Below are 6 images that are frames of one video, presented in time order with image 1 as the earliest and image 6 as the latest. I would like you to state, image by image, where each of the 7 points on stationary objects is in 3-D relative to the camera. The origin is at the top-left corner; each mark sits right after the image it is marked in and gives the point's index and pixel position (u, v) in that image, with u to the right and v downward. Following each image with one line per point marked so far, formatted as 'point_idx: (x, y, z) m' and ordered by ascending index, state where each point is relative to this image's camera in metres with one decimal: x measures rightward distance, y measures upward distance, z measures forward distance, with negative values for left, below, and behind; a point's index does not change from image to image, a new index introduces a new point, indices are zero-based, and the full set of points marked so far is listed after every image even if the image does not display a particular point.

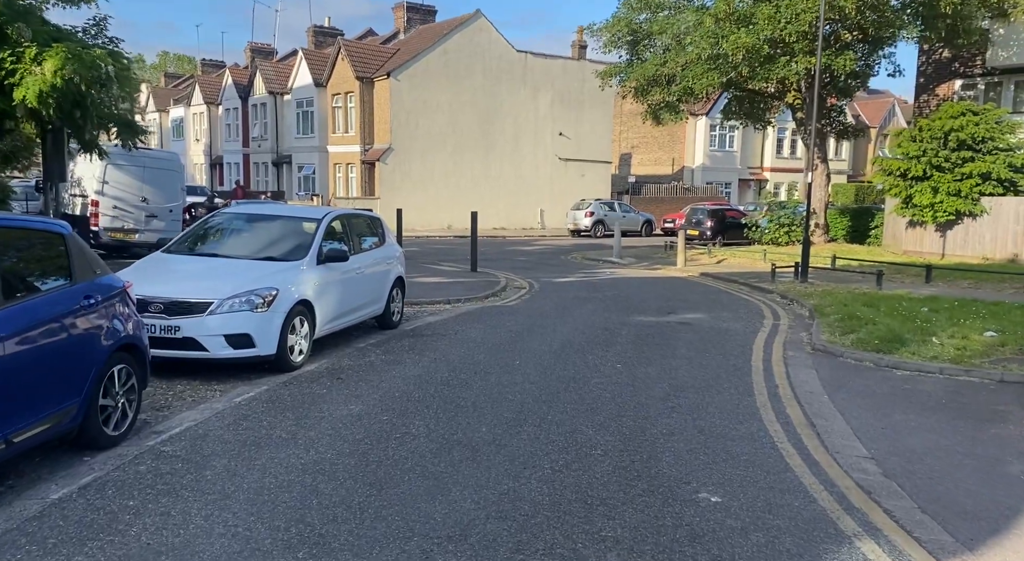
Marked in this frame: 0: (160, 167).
0: (-7.7, +2.5, +17.8) m
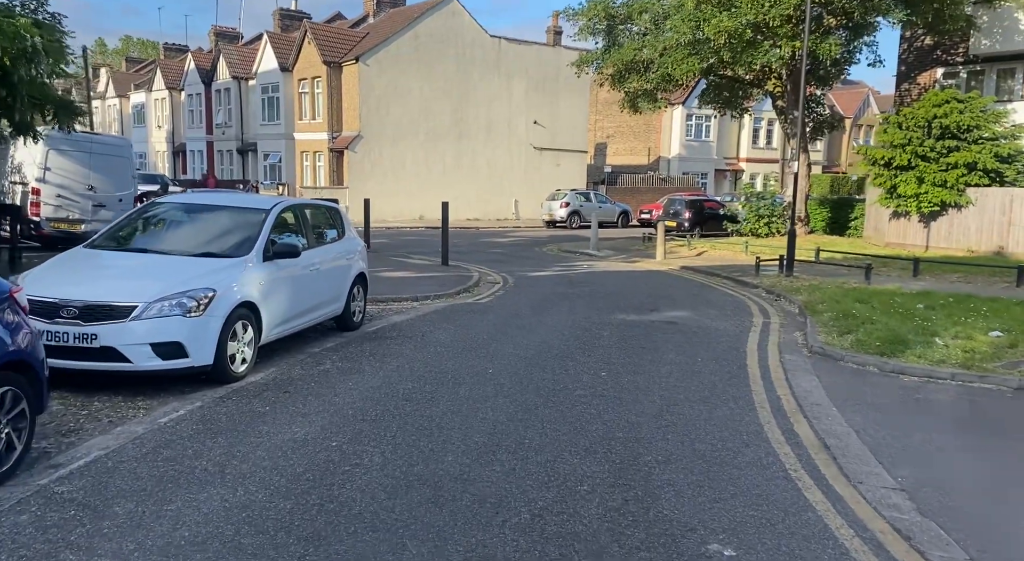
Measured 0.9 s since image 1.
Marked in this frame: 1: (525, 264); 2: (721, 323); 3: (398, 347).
0: (-8.3, +2.6, +16.7) m
1: (+0.3, +0.4, +19.6) m
2: (+2.8, -0.6, +11.1) m
3: (-1.2, -0.7, +8.8) m
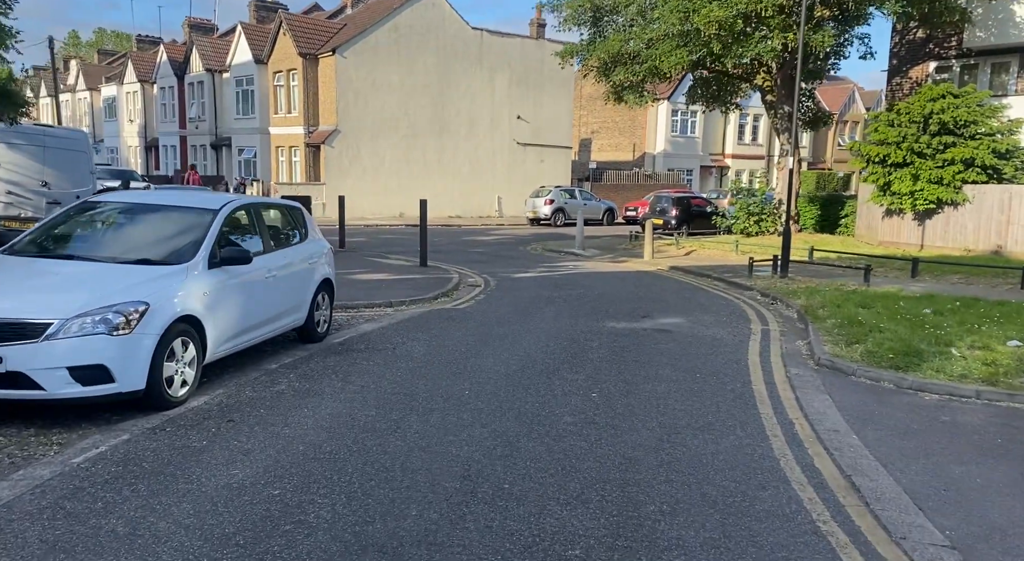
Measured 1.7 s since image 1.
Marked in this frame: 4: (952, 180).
0: (-8.6, +2.6, +15.6) m
1: (-0.1, +0.4, +18.8) m
2: (+2.6, -0.6, +10.3) m
3: (-1.4, -0.8, +8.0) m
4: (+10.5, +2.4, +19.4) m
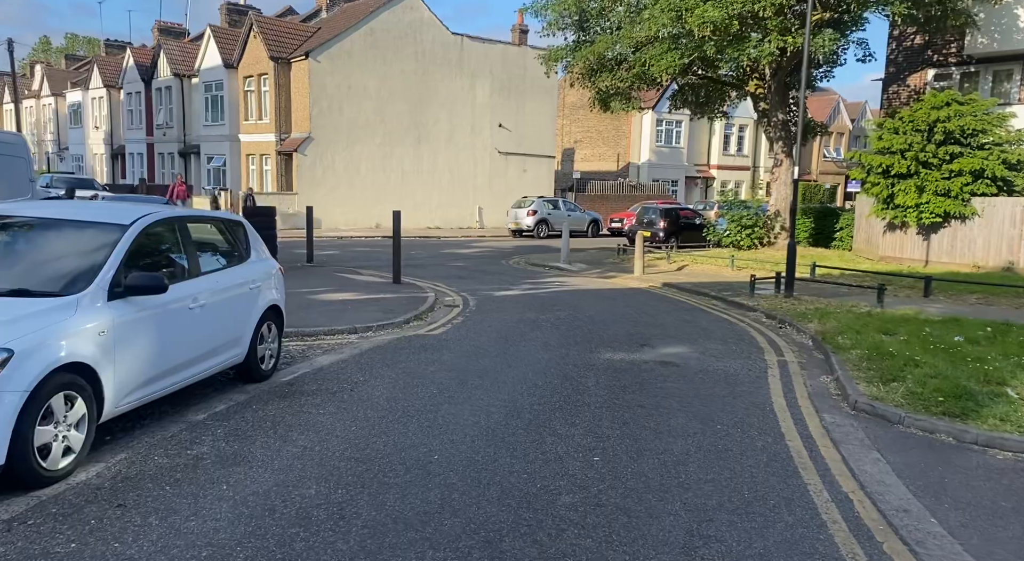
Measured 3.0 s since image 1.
0: (-8.9, +2.2, +14.1) m
1: (-0.5, 0.0, +17.4) m
2: (+2.4, -0.9, +9.0) m
3: (-1.6, -1.0, +6.6) m
4: (+10.0, +2.0, +18.3) m
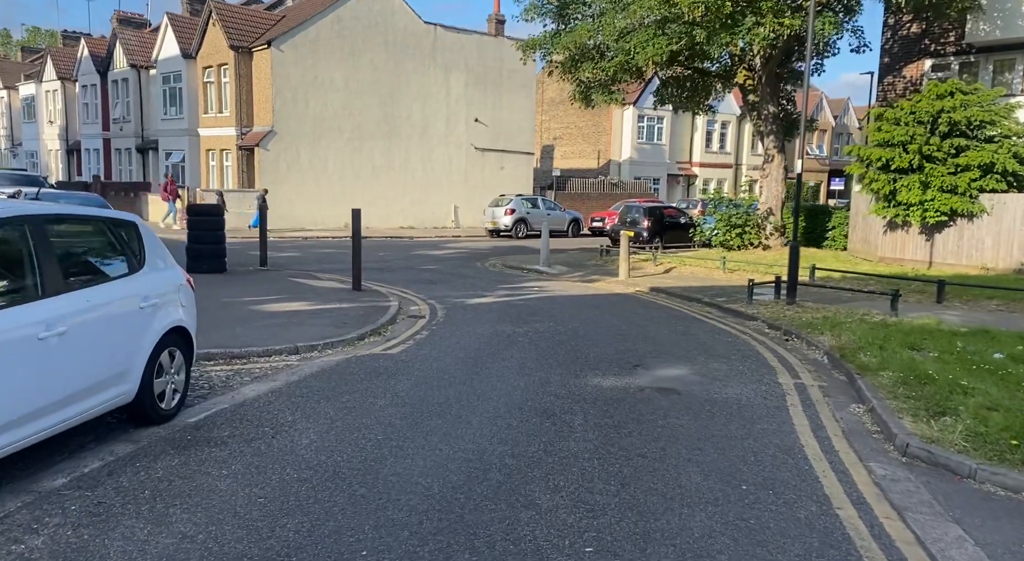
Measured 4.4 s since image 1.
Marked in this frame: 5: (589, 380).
0: (-9.4, +2.1, +12.4) m
1: (-1.0, -0.1, +15.9) m
2: (+2.1, -1.0, +7.6) m
3: (-1.8, -1.1, +5.0) m
4: (+9.5, +1.9, +17.0) m
5: (+0.7, -0.9, +7.6) m
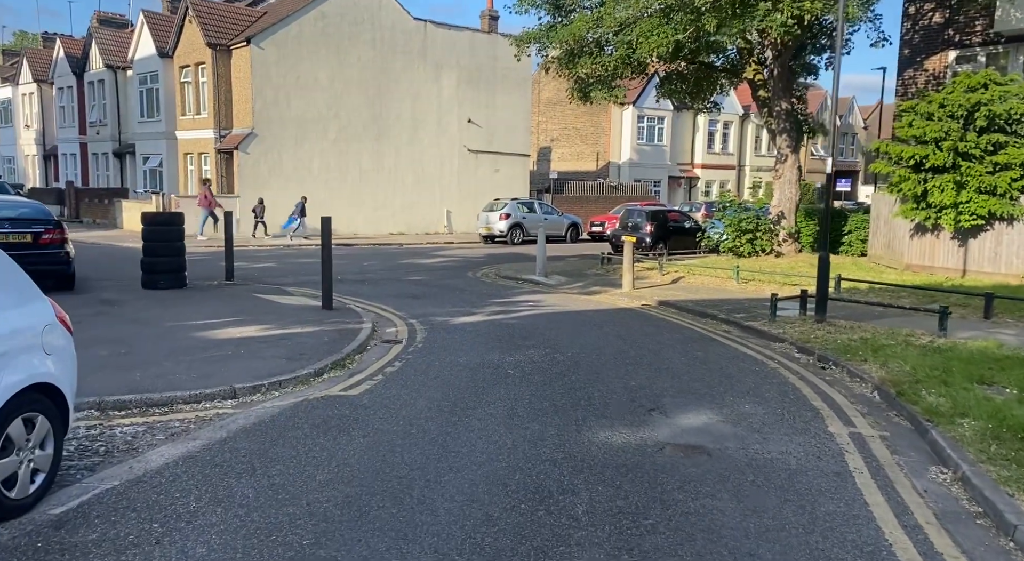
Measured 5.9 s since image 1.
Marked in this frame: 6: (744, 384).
0: (-9.5, +1.8, +10.8) m
1: (-1.1, -0.4, +14.3) m
2: (+2.0, -1.2, +6.0) m
3: (-1.9, -1.4, +3.4) m
4: (+9.4, +1.7, +15.4) m
5: (+0.6, -1.1, +6.0) m
6: (+2.3, -1.0, +8.0) m
